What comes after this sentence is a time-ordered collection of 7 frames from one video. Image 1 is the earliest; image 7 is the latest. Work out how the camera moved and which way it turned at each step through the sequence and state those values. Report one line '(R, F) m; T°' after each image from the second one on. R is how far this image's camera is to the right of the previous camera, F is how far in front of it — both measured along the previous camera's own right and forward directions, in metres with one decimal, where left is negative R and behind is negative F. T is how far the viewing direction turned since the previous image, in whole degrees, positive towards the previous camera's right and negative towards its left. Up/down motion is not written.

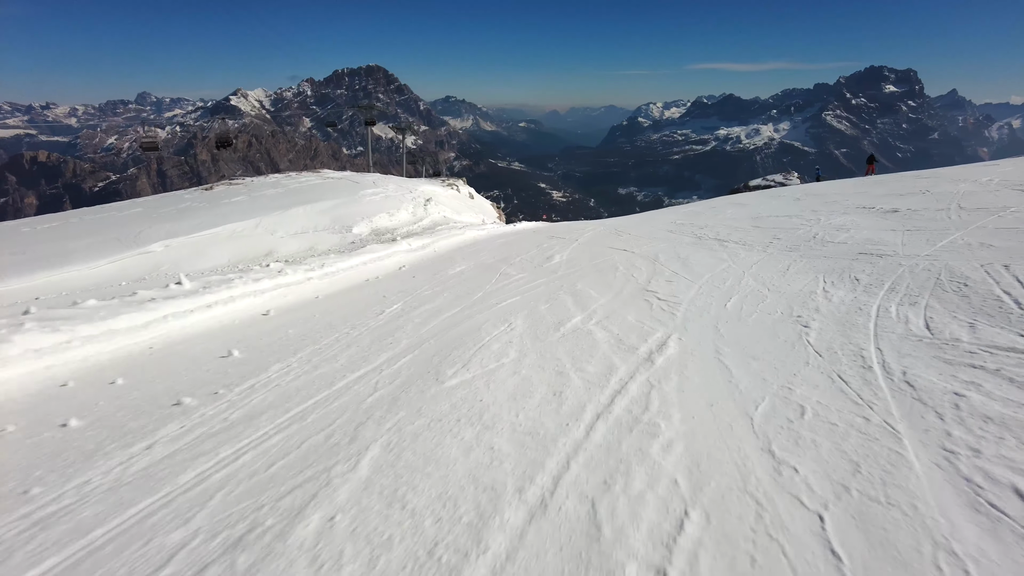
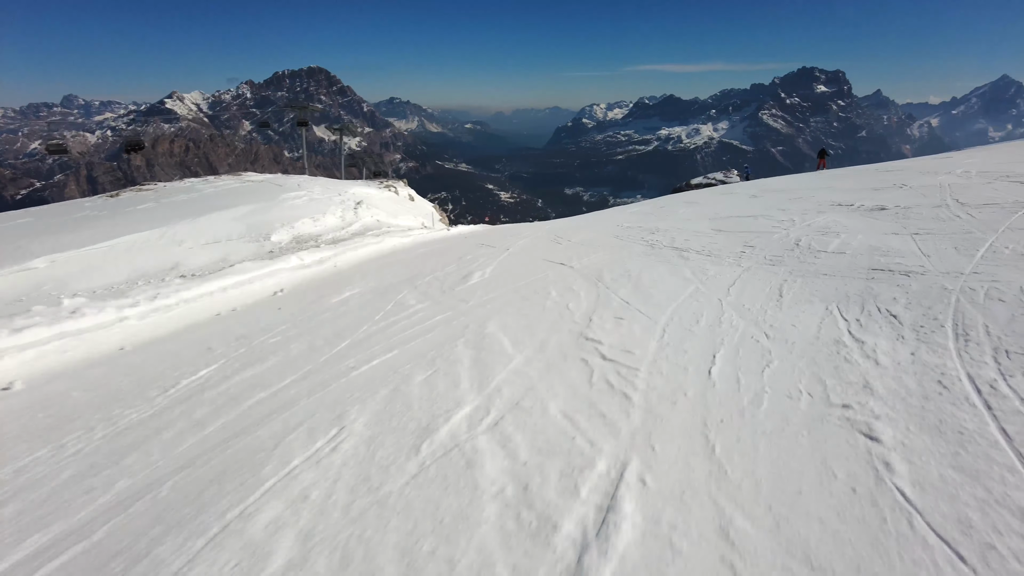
(+1.0, +2.8) m; +6°
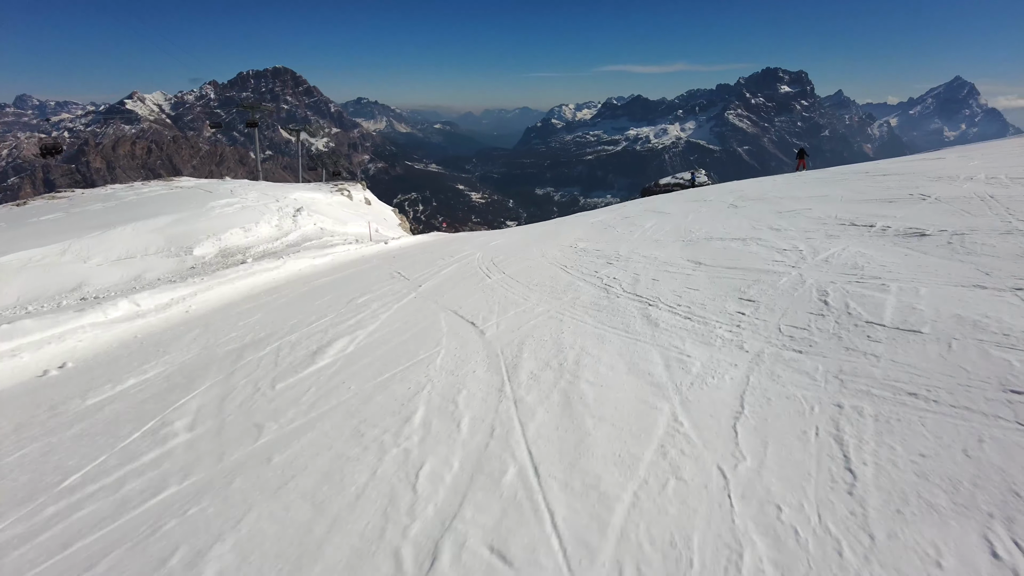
(+1.3, +3.2) m; +3°
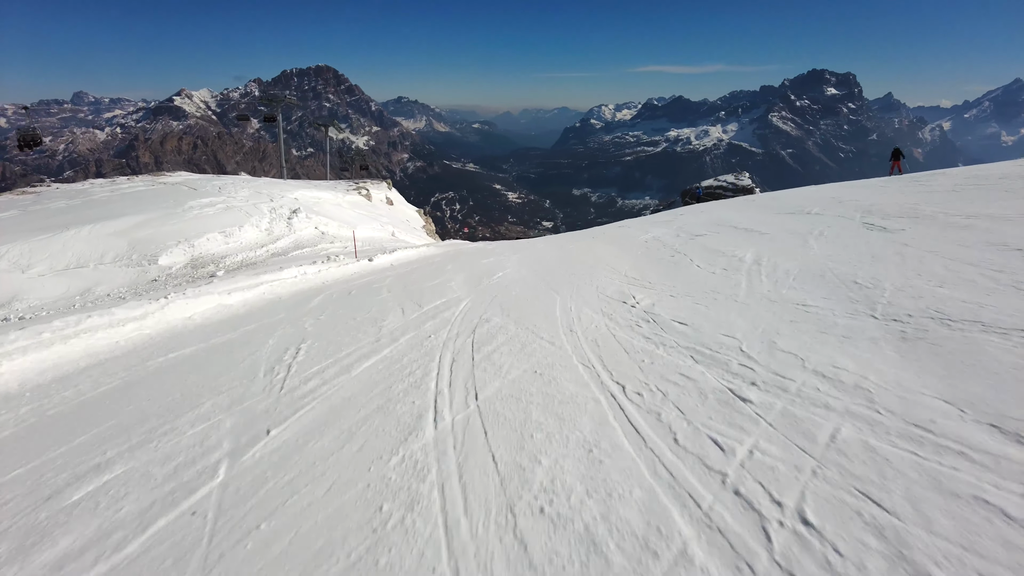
(+0.4, +5.6) m; -4°
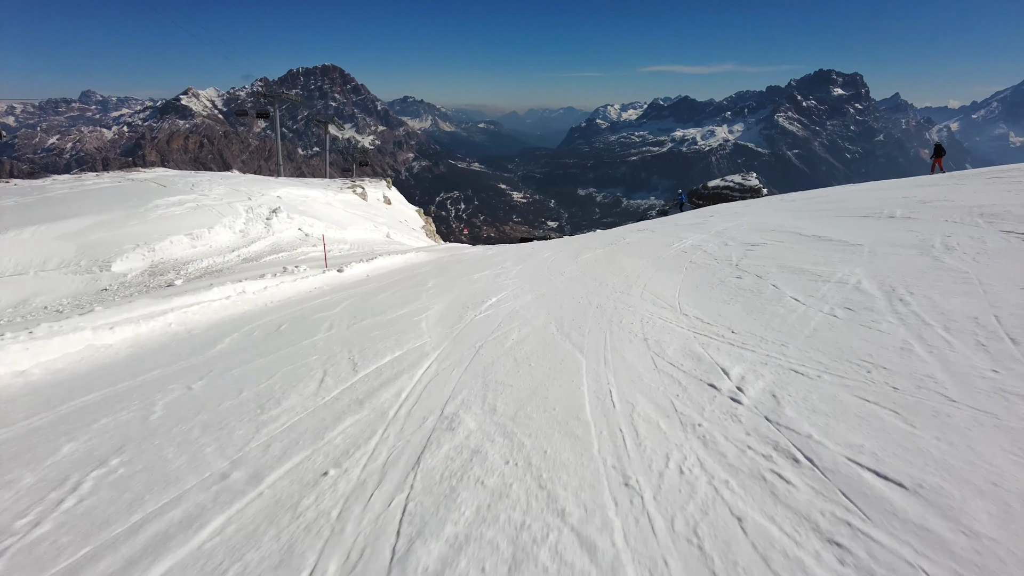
(+0.1, +3.2) m; 0°
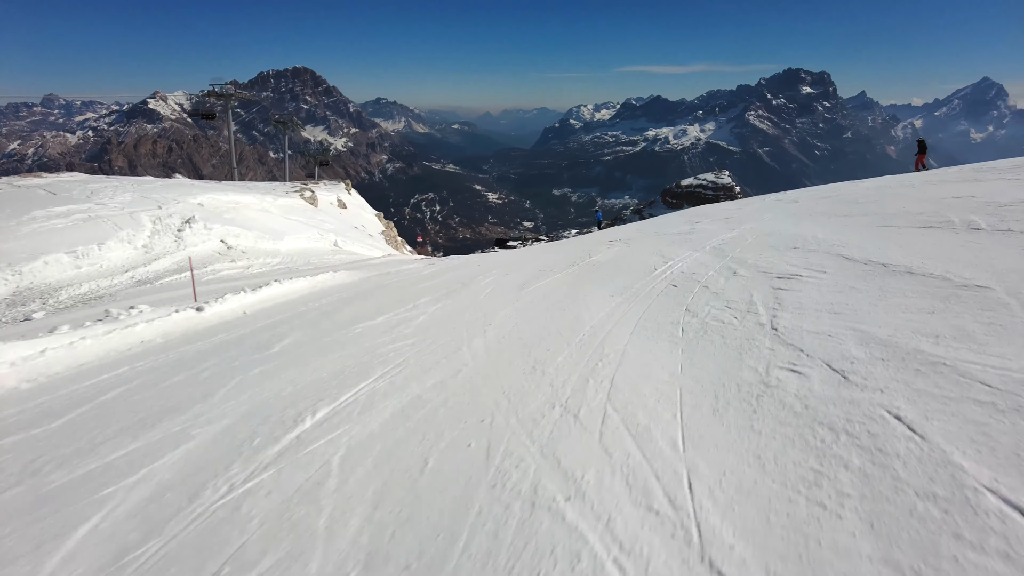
(+1.3, +3.8) m; +3°
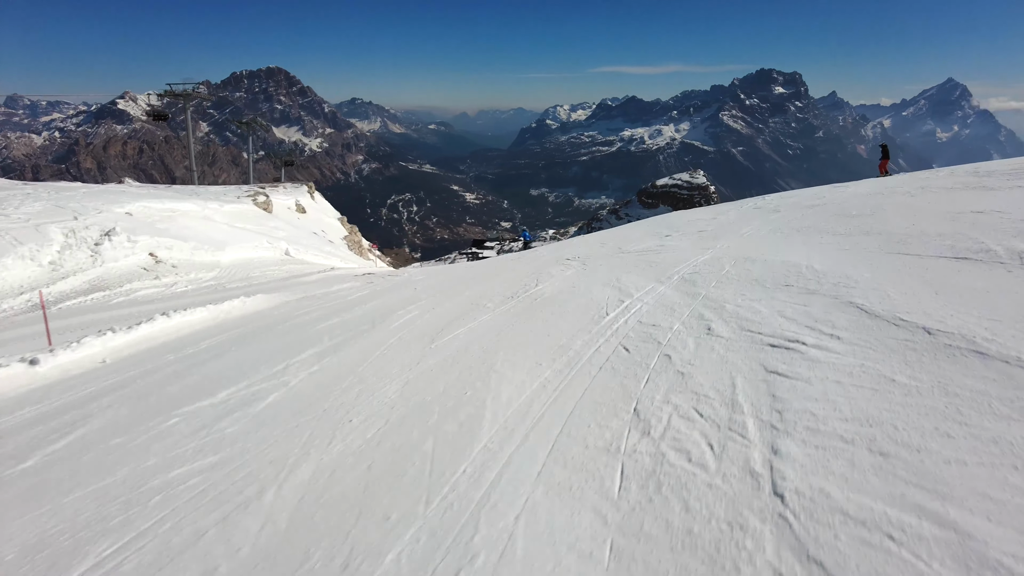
(+1.1, +2.1) m; +2°
